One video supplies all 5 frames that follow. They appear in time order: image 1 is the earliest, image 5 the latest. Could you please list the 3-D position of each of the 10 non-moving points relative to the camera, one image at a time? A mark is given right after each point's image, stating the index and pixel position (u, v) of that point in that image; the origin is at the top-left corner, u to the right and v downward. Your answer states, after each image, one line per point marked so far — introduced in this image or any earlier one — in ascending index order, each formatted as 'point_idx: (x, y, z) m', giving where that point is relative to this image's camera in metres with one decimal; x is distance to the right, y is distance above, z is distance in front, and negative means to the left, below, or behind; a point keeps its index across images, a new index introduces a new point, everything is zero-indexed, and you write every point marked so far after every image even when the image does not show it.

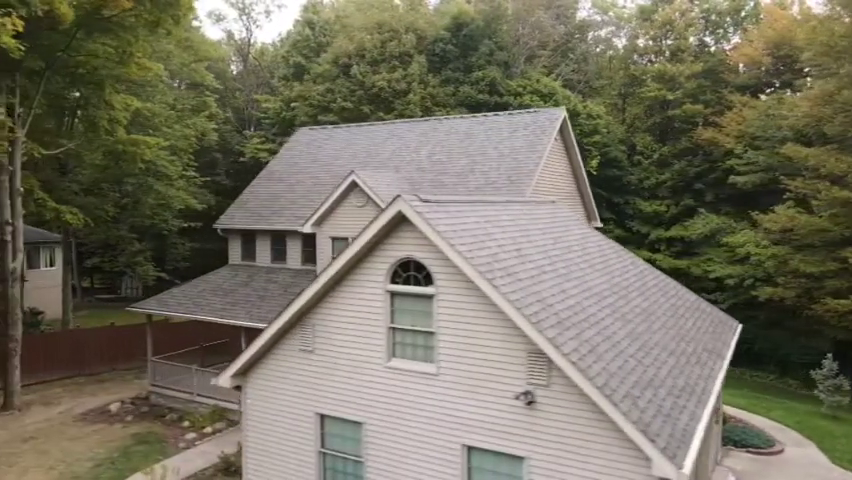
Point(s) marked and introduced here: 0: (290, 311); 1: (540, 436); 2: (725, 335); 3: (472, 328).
0: (-2.3, -1.2, +11.7) m
1: (+1.7, -2.9, +10.0) m
2: (+7.1, -2.2, +16.1) m
3: (+0.7, -1.3, +10.5) m
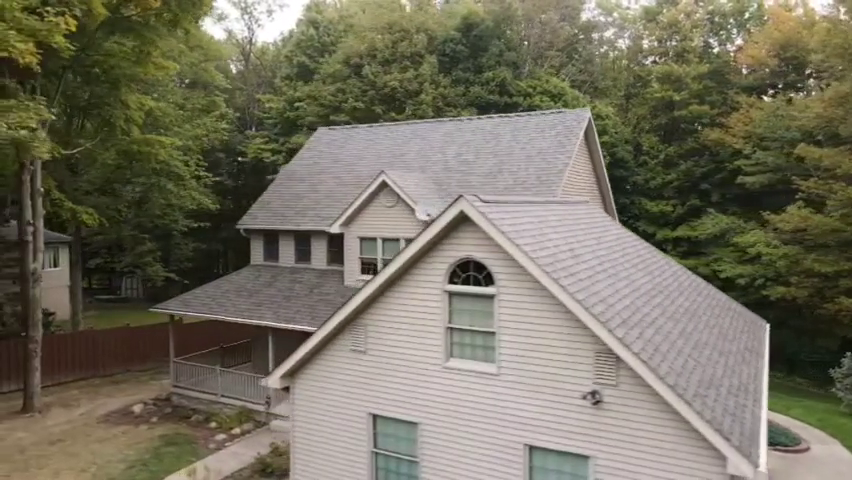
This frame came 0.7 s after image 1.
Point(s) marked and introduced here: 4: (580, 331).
0: (-1.4, -1.2, +11.7) m
1: (+2.7, -2.9, +10.1) m
2: (+7.9, -2.2, +16.2) m
3: (+1.7, -1.3, +10.5) m
4: (+2.3, -1.3, +10.2) m
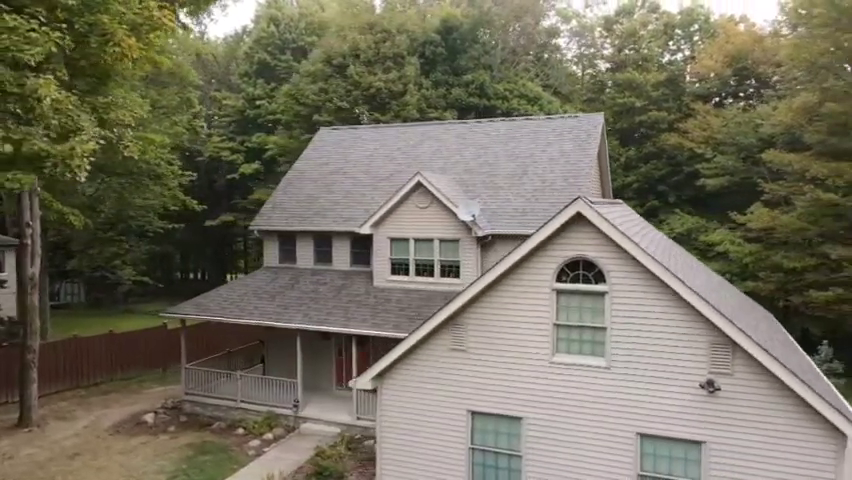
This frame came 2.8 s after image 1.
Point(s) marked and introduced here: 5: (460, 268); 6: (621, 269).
0: (+0.4, -1.2, +11.9) m
1: (+4.7, -2.9, +10.8) m
2: (+9.1, -2.2, +17.5) m
3: (+3.7, -1.3, +11.1) m
4: (+4.3, -1.3, +10.9) m
5: (+0.9, -0.8, +18.8) m
6: (+3.3, -0.5, +11.2) m
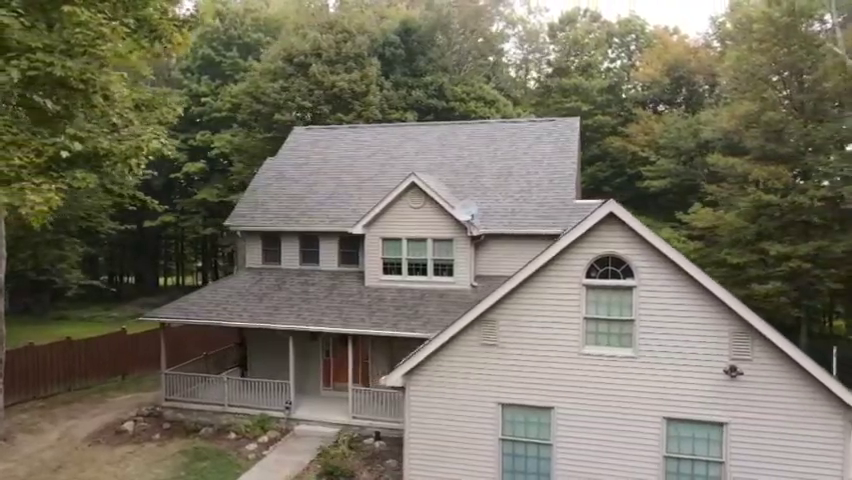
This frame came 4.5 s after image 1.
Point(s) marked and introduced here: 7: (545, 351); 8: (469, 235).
0: (+1.1, -1.2, +12.3) m
1: (+5.5, -2.8, +11.7) m
2: (+9.1, -2.1, +18.9) m
3: (+4.4, -1.3, +11.9) m
4: (+5.1, -1.3, +11.8) m
5: (+0.8, -0.8, +19.3) m
6: (+4.0, -0.4, +12.0) m
7: (+2.2, -2.1, +12.6) m
8: (+1.2, +0.1, +18.8) m
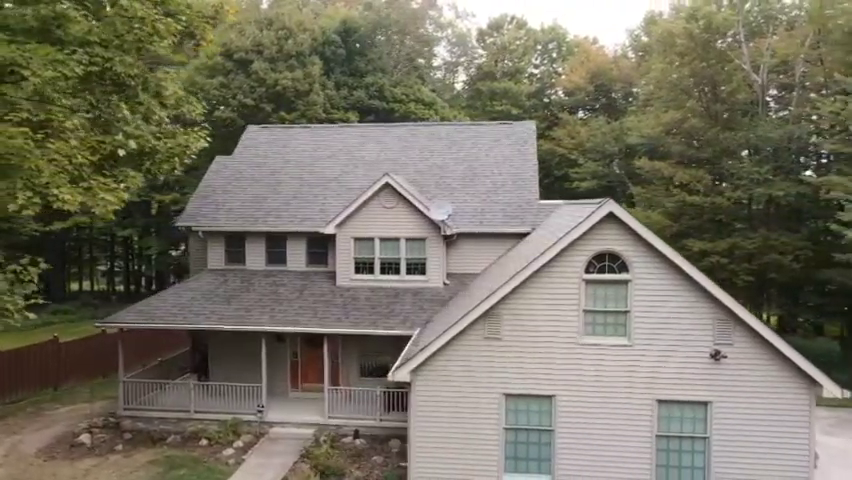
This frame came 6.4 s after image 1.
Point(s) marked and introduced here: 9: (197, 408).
0: (+1.3, -1.2, +12.8) m
1: (+5.8, -2.8, +12.9) m
2: (+8.3, -2.0, +20.5) m
3: (+4.6, -1.2, +12.9) m
4: (+5.3, -1.2, +12.9) m
5: (0.0, -0.7, +19.7) m
6: (+4.2, -0.4, +12.9) m
7: (+2.4, -2.0, +13.3) m
8: (+0.4, +0.2, +19.3) m
9: (-6.6, -4.8, +19.6) m
